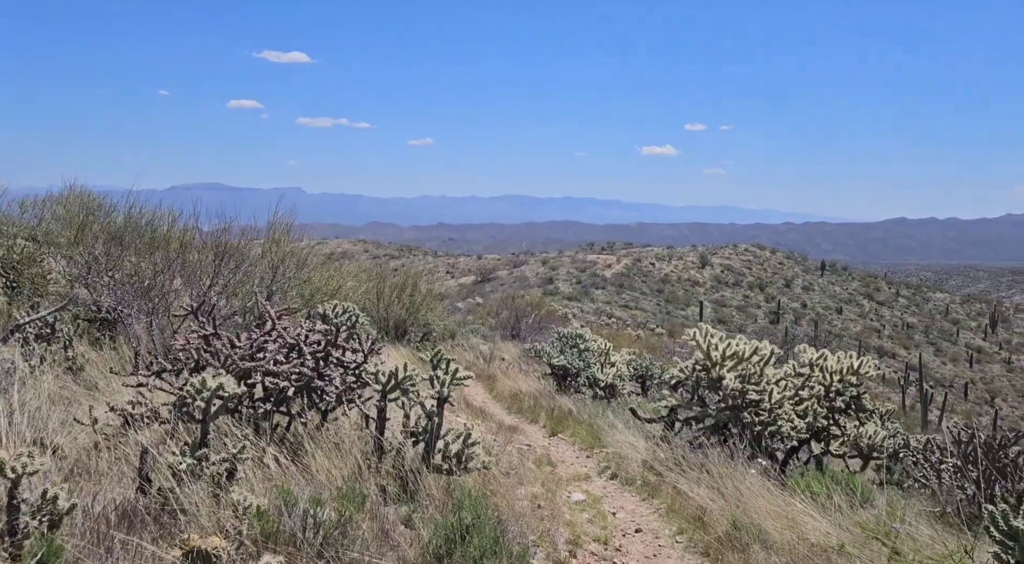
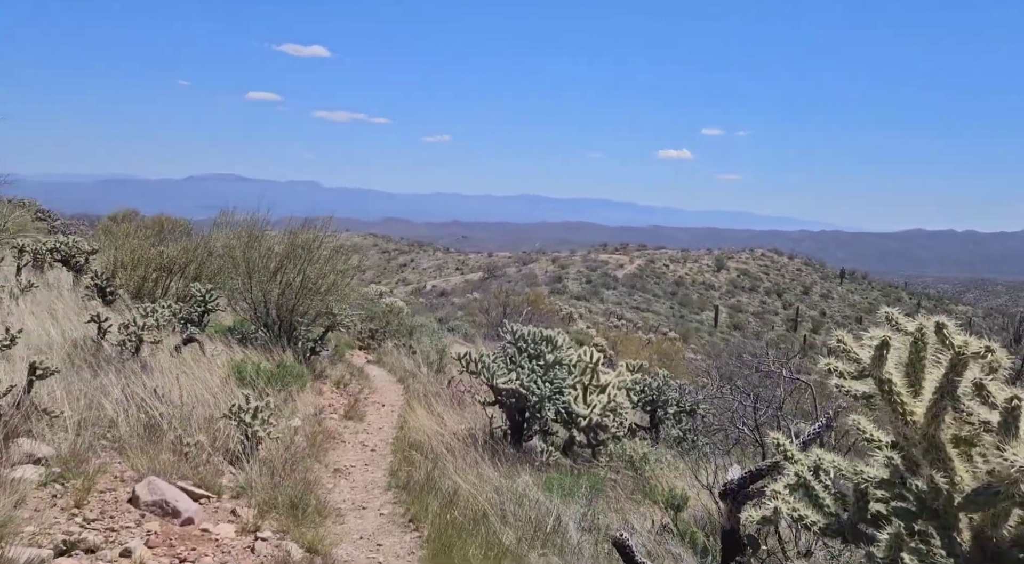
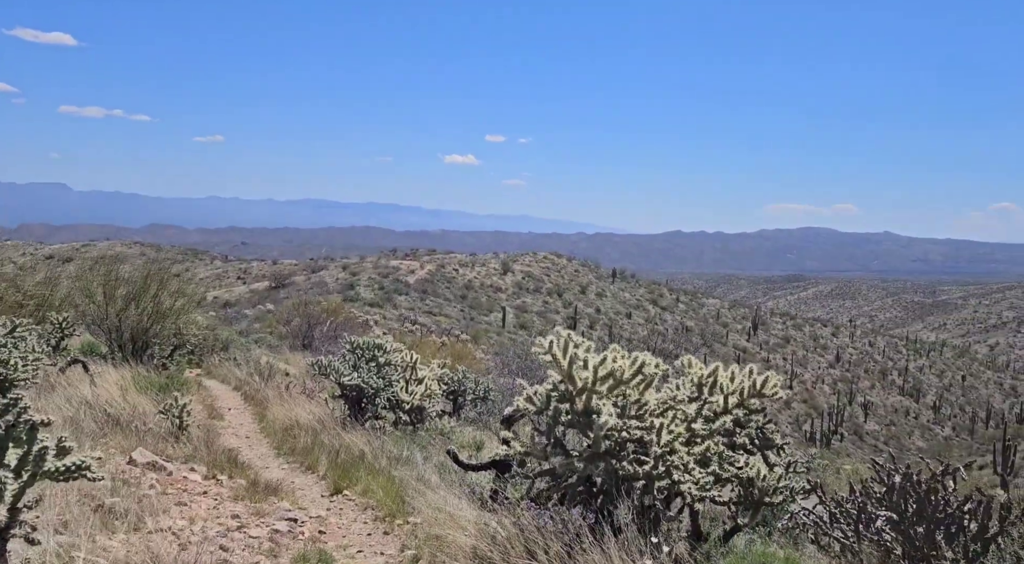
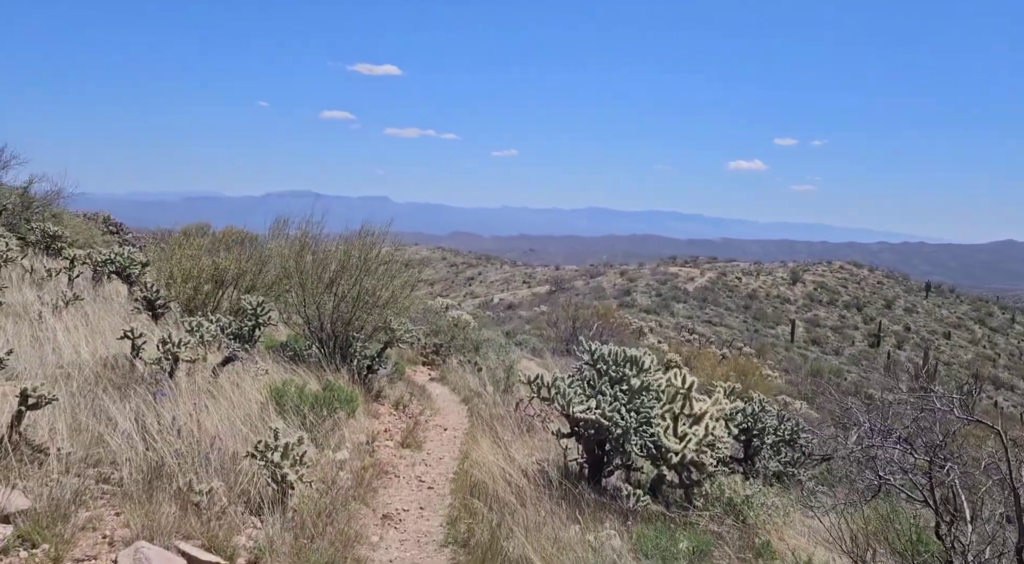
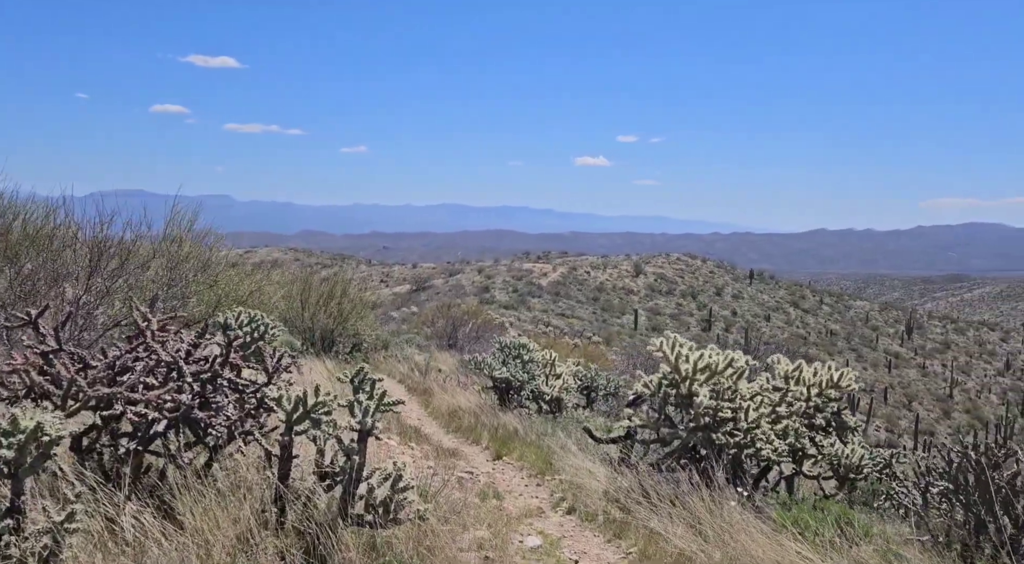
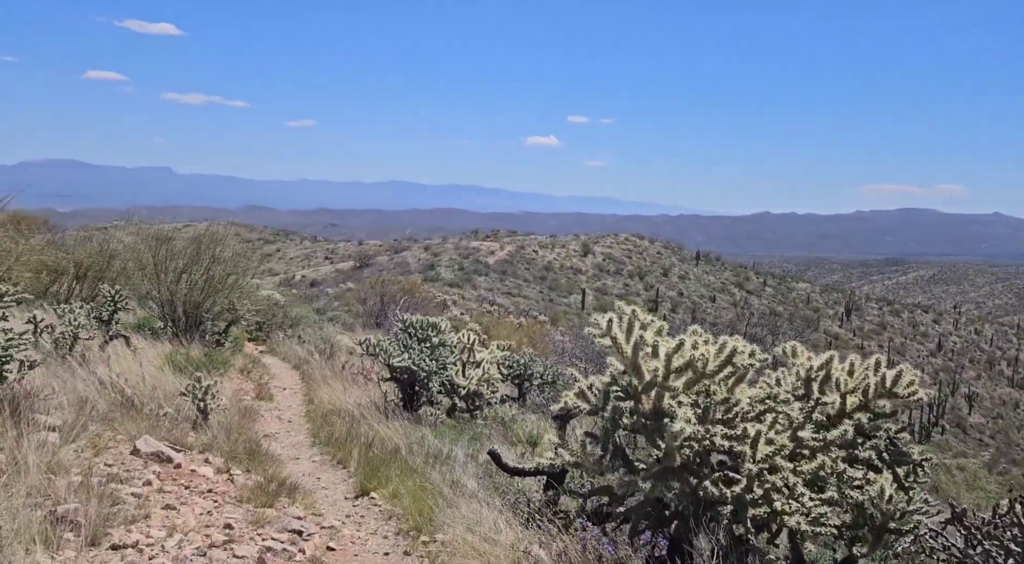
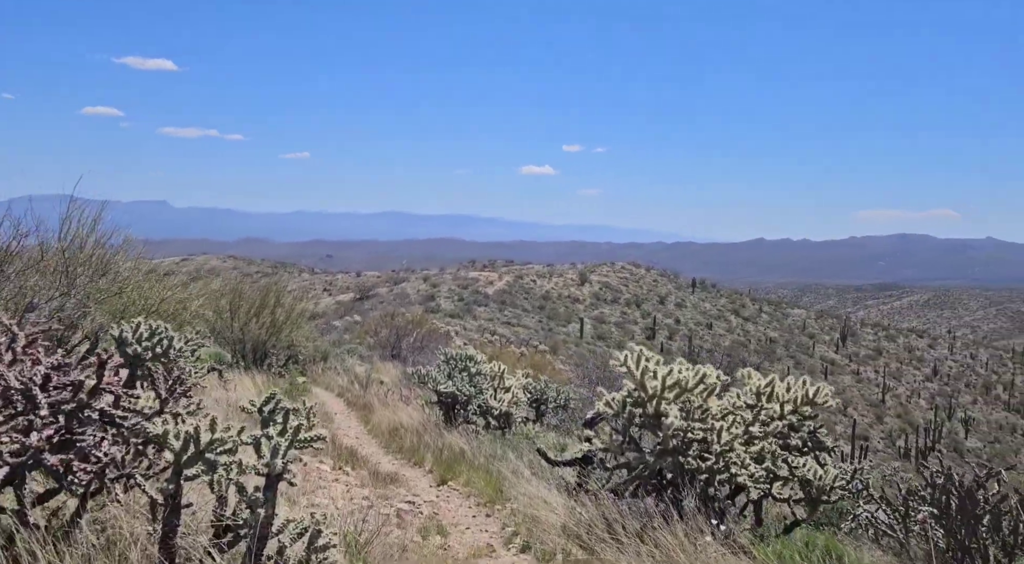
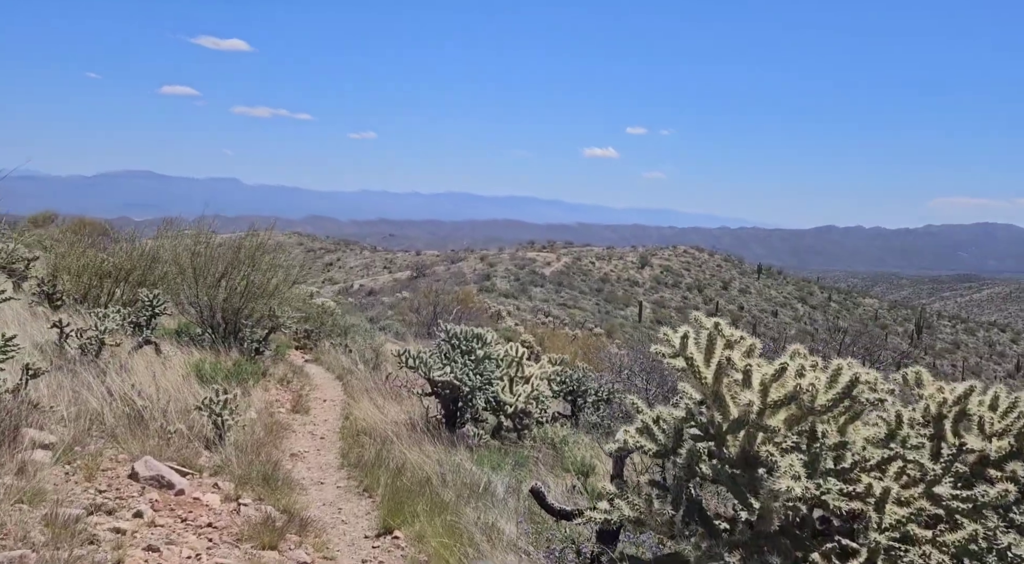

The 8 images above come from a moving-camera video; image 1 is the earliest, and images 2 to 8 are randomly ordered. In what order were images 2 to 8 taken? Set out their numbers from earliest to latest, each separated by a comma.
5, 7, 3, 6, 8, 2, 4
